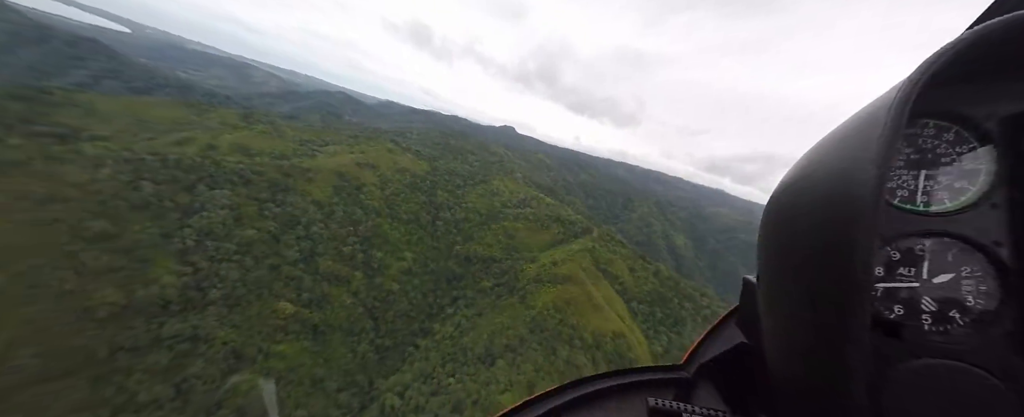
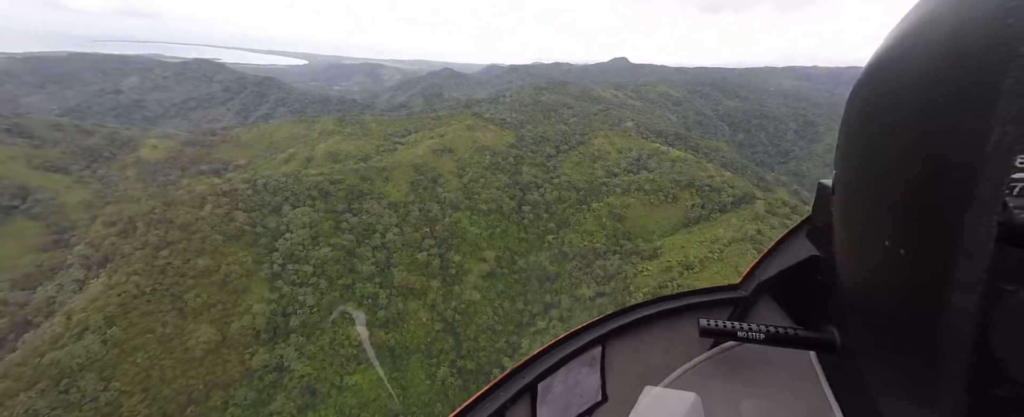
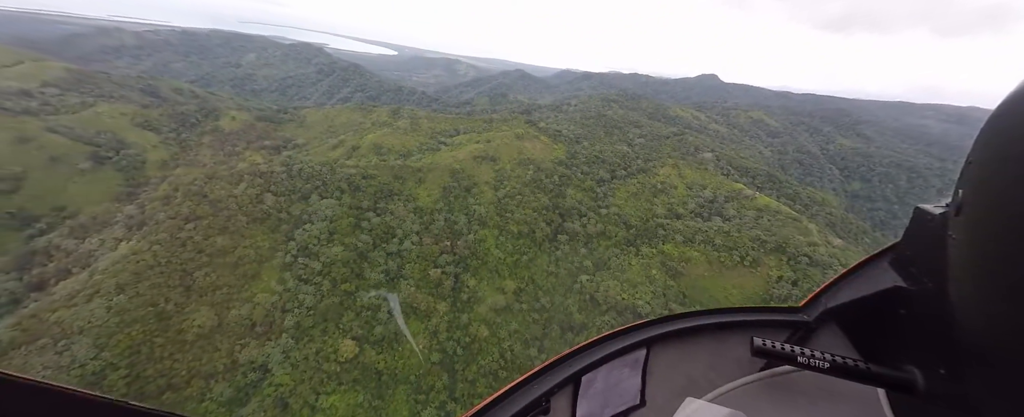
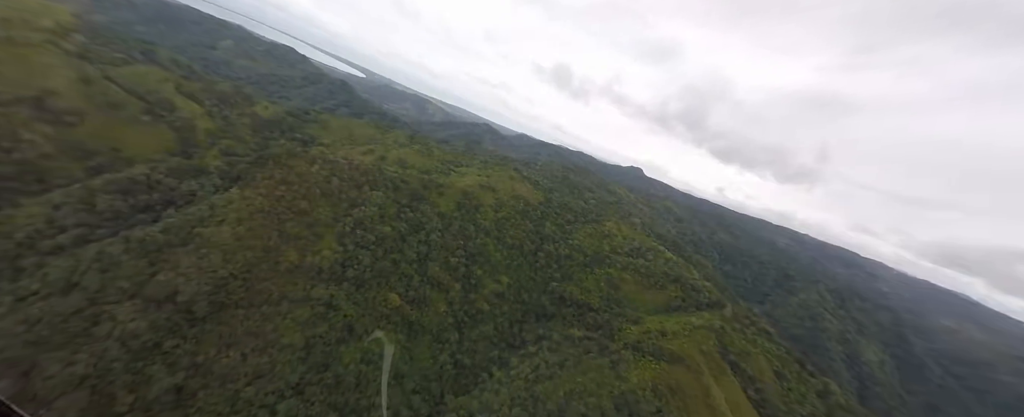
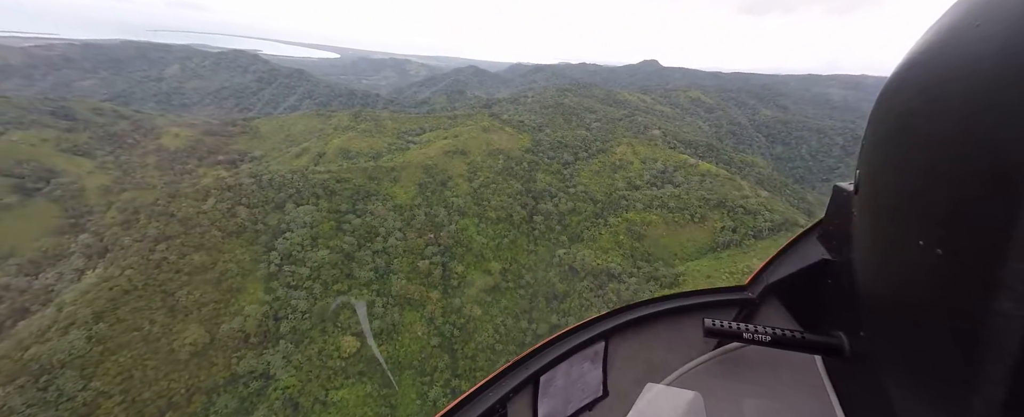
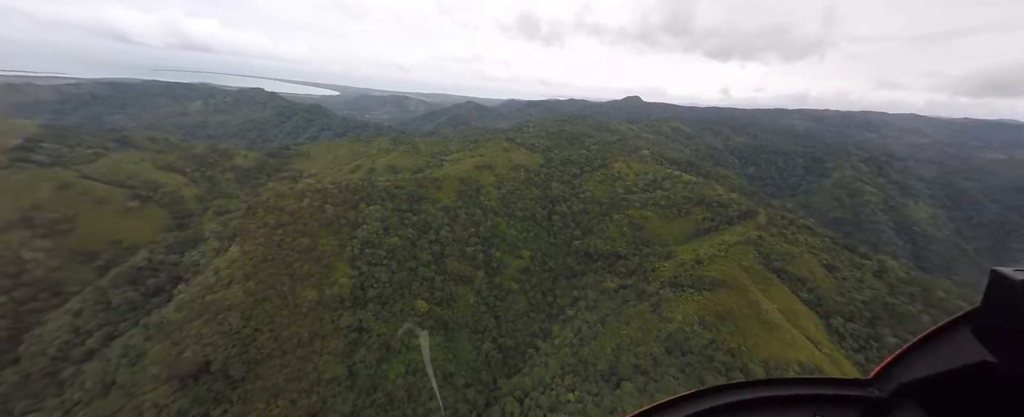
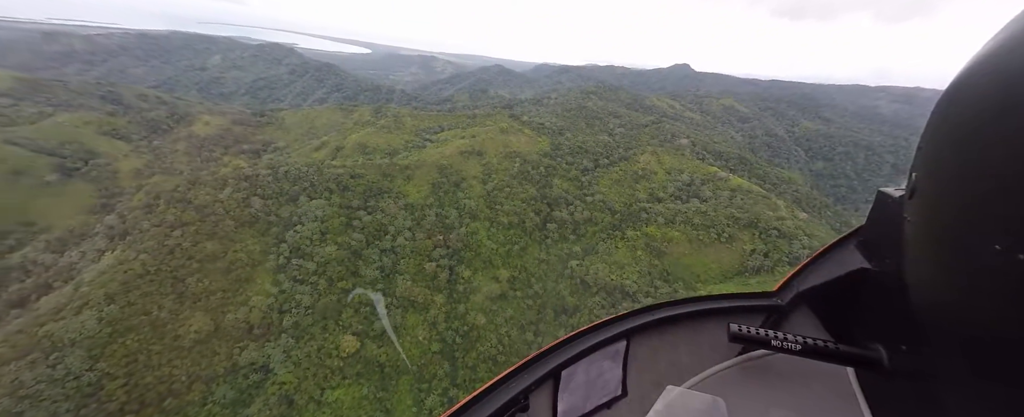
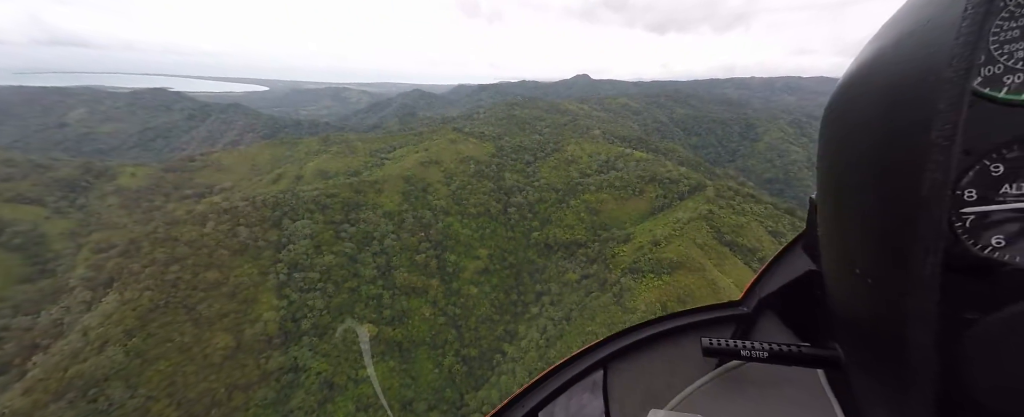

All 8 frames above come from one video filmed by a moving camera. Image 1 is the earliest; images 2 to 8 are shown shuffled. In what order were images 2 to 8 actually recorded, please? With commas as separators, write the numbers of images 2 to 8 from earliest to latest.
4, 6, 8, 2, 5, 7, 3
